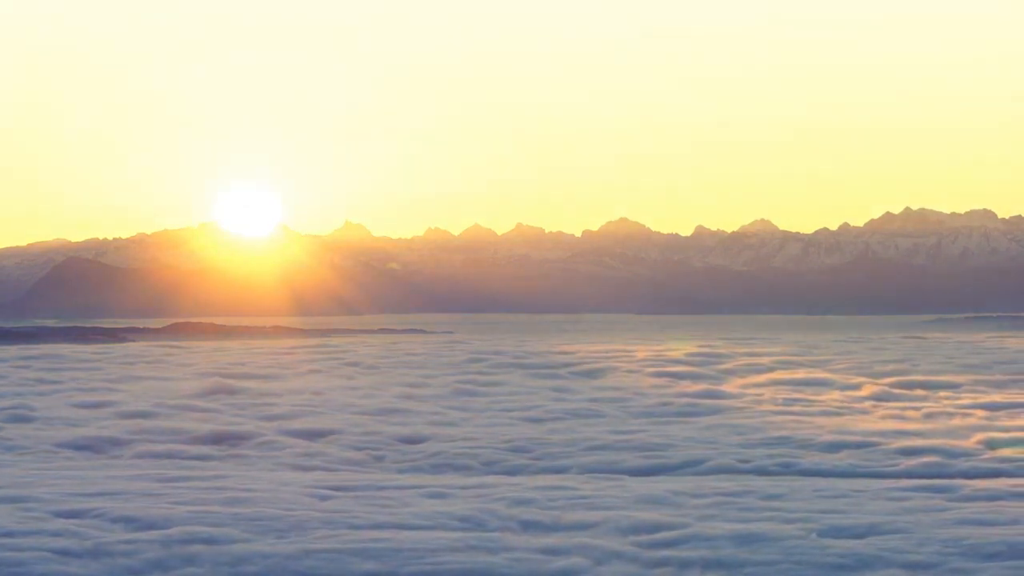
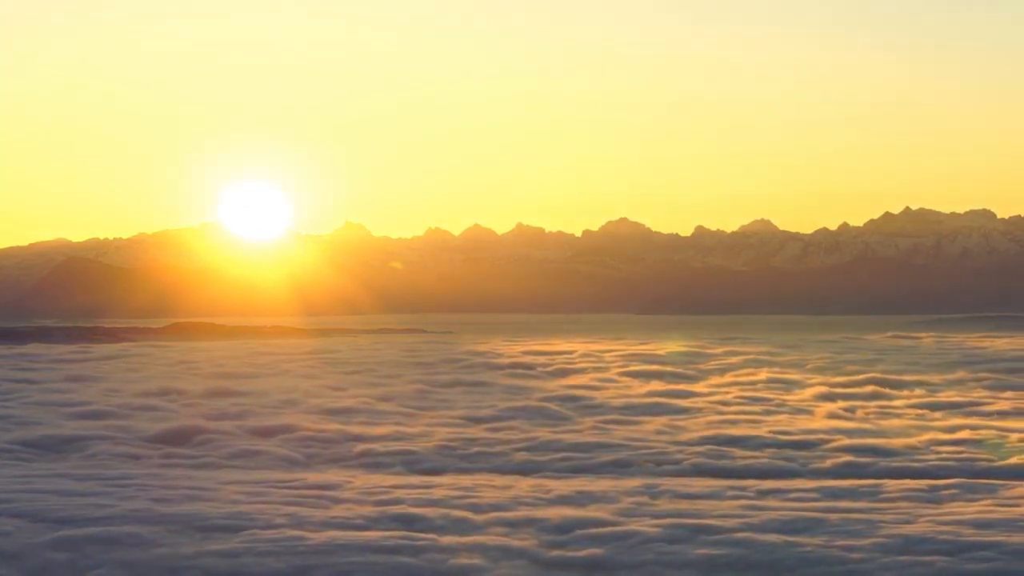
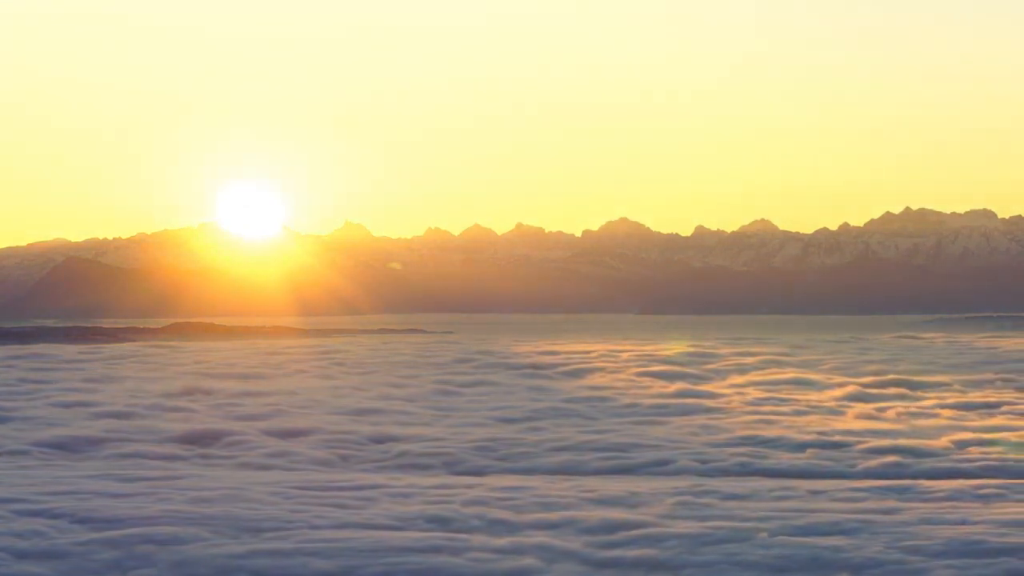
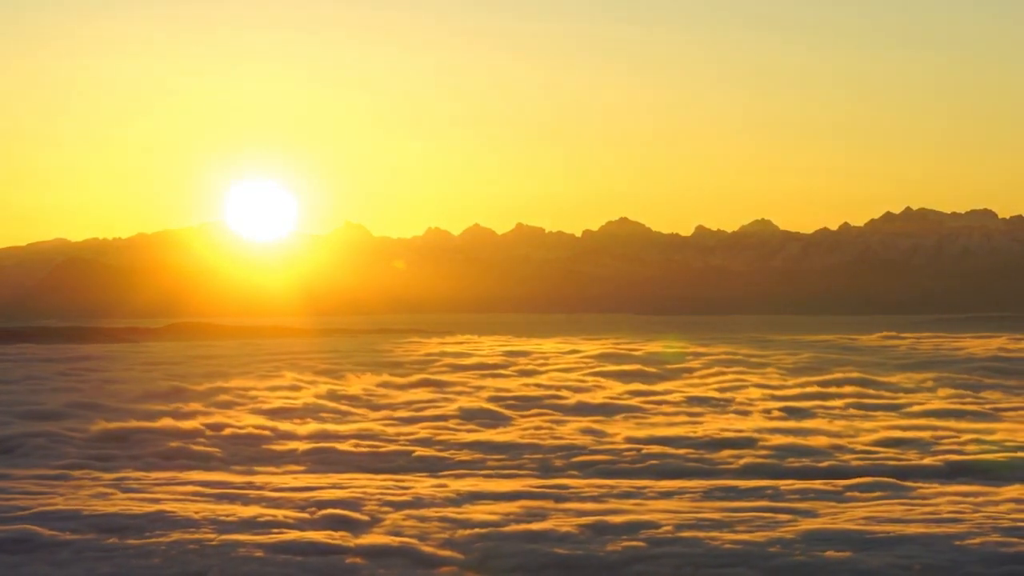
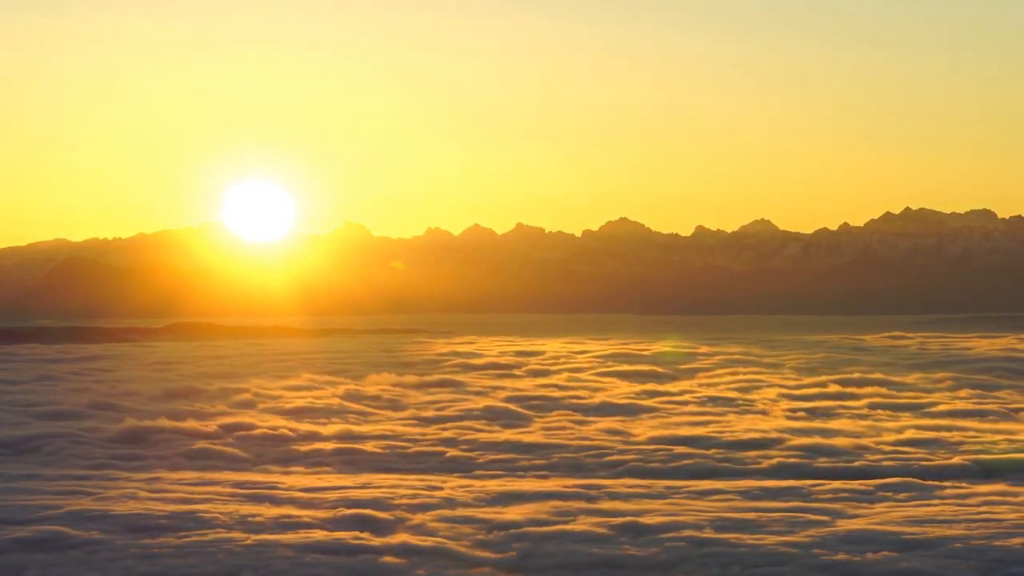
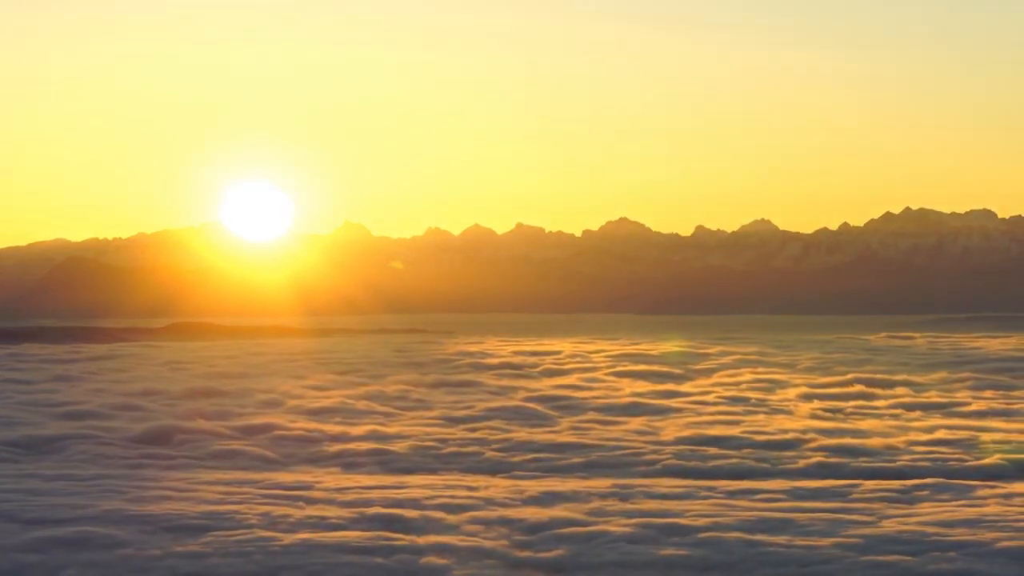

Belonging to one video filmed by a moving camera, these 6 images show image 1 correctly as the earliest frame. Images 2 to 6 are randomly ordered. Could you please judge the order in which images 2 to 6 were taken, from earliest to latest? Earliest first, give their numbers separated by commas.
3, 2, 6, 5, 4
